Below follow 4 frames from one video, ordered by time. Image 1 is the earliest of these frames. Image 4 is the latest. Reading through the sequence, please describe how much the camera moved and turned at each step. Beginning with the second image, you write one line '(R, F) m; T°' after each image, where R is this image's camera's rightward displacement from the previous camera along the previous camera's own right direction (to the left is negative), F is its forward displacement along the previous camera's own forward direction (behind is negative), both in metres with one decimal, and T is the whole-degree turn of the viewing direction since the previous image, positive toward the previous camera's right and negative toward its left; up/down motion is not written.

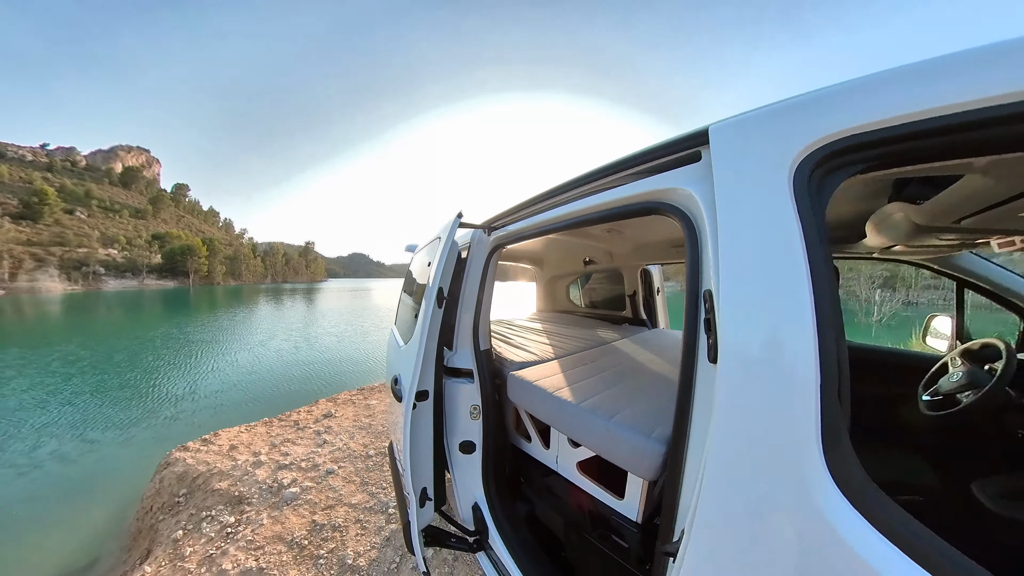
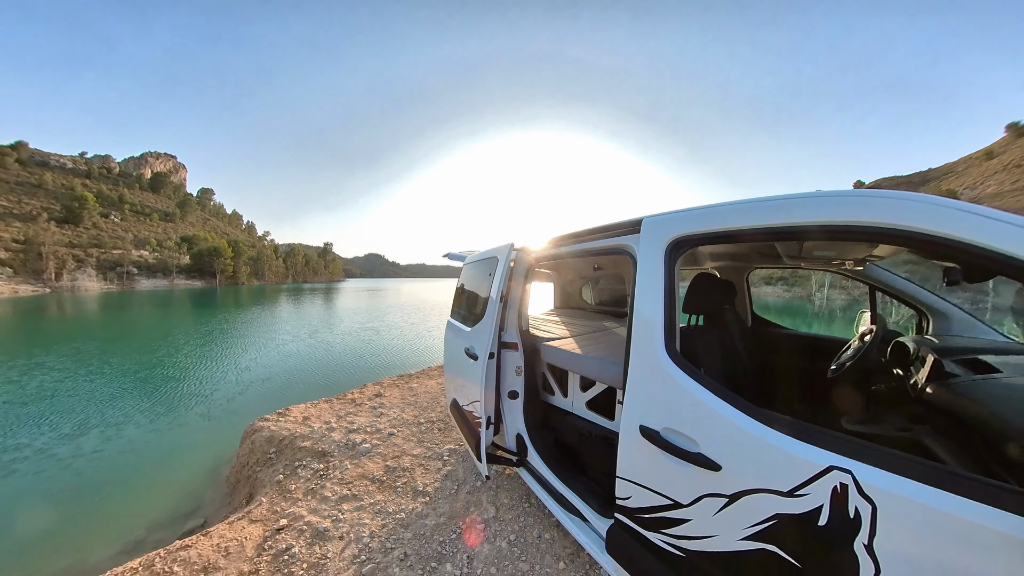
(-0.2, -1.0) m; -1°
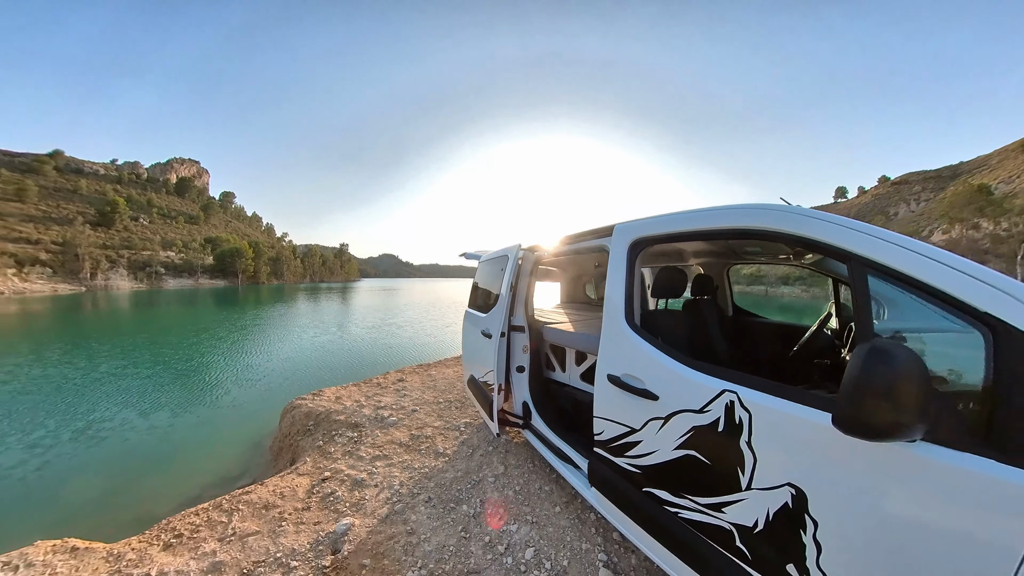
(0.0, -0.6) m; -2°
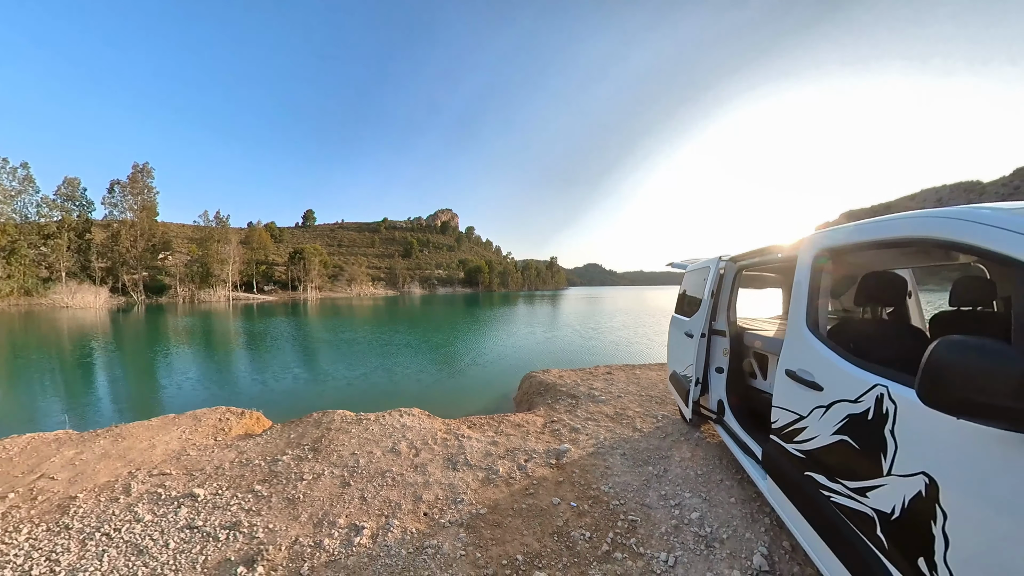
(+0.3, -1.1) m; -32°
